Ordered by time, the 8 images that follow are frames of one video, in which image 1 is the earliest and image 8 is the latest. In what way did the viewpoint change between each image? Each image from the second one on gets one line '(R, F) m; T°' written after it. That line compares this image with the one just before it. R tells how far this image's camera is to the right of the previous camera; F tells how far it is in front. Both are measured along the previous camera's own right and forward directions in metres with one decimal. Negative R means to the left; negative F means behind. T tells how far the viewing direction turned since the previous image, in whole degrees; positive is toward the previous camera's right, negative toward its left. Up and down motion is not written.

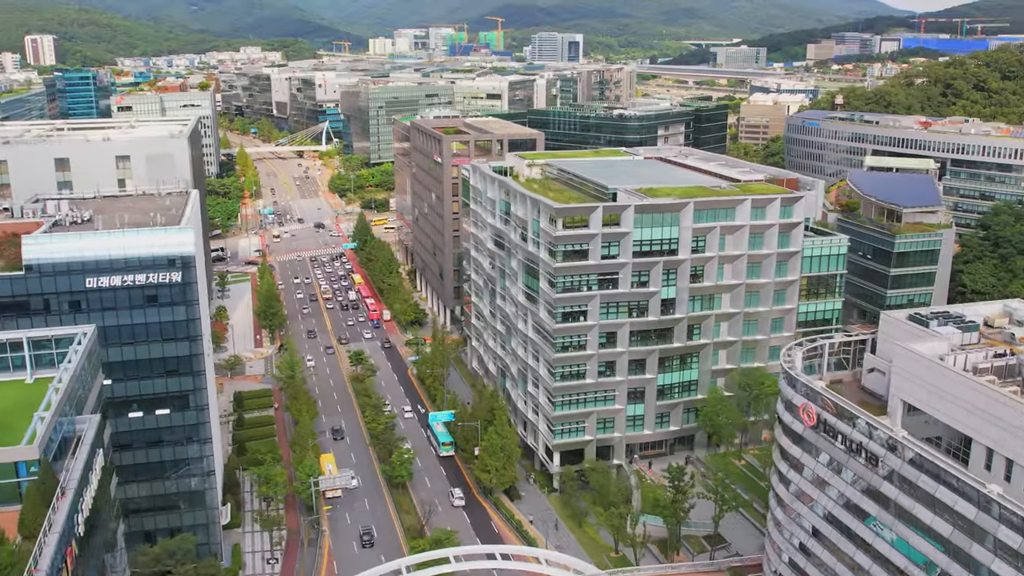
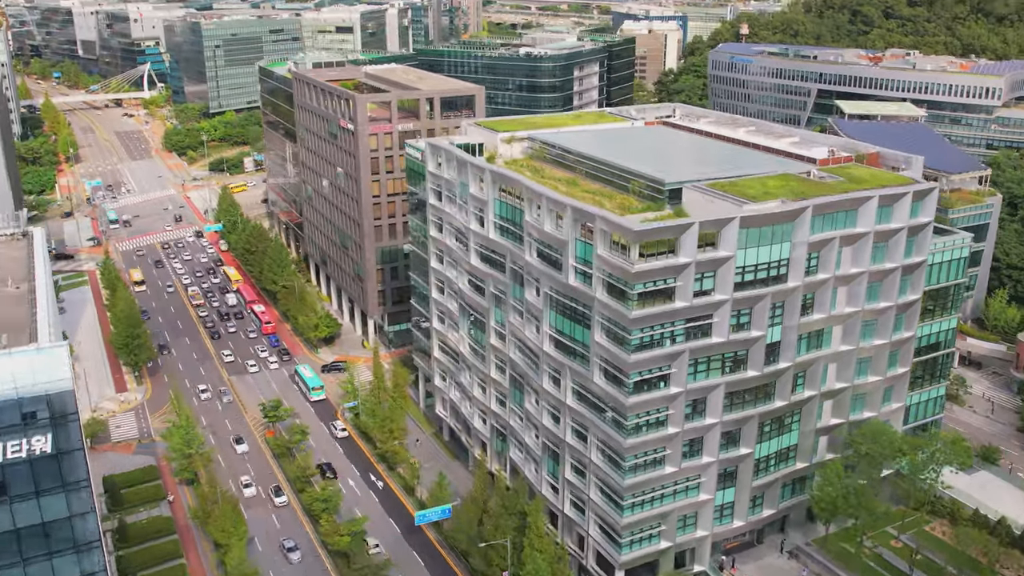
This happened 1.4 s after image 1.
(-16.2, +38.2) m; +10°
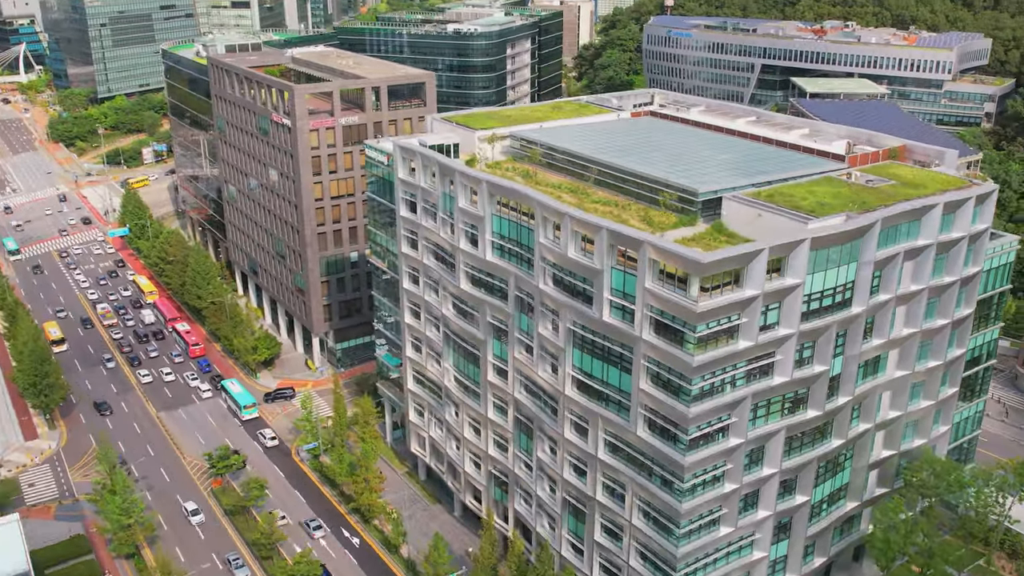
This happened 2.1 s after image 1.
(-8.3, +13.3) m; +6°
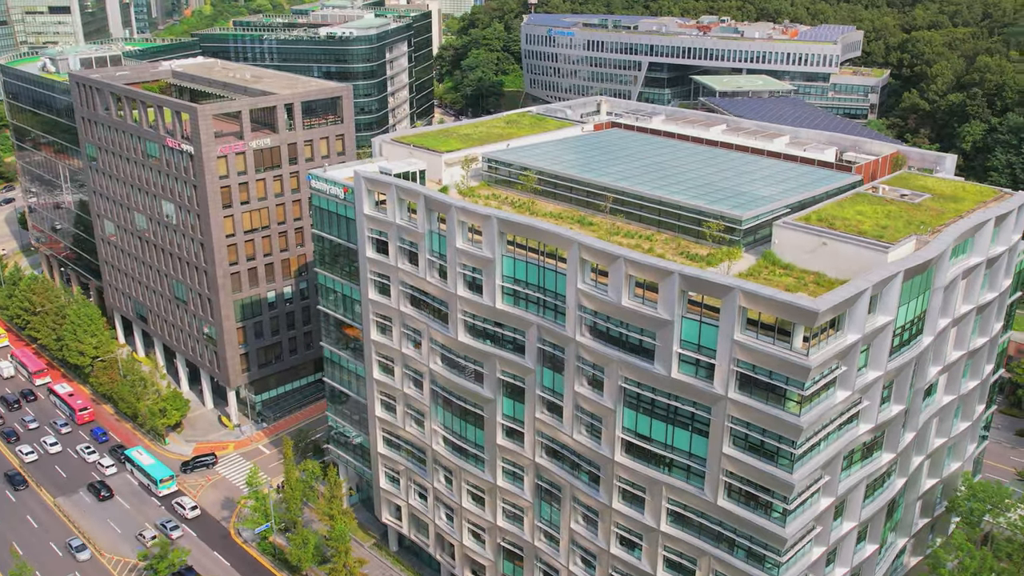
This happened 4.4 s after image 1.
(-12.2, +11.2) m; +10°
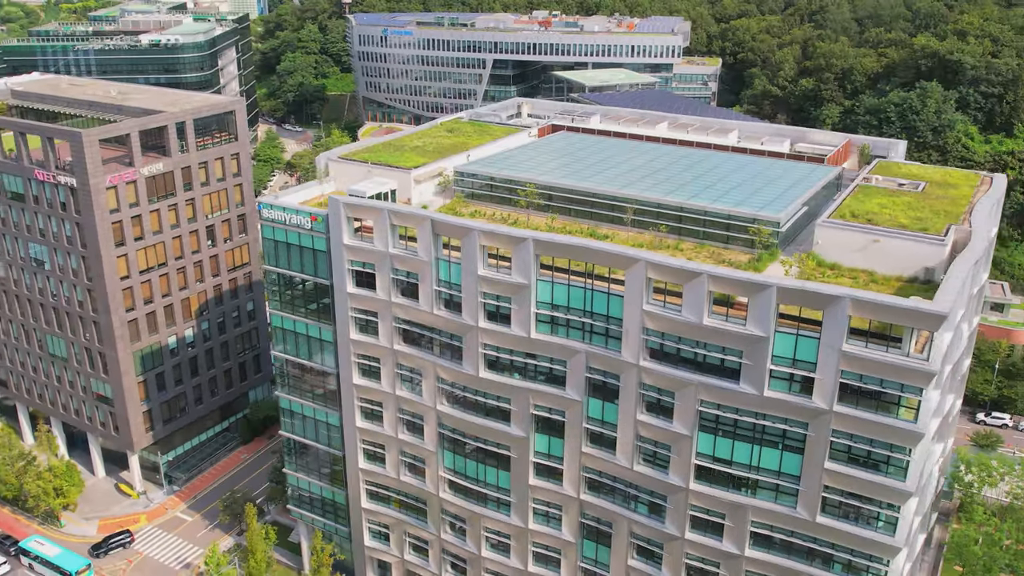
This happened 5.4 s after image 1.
(-15.2, +7.7) m; +13°
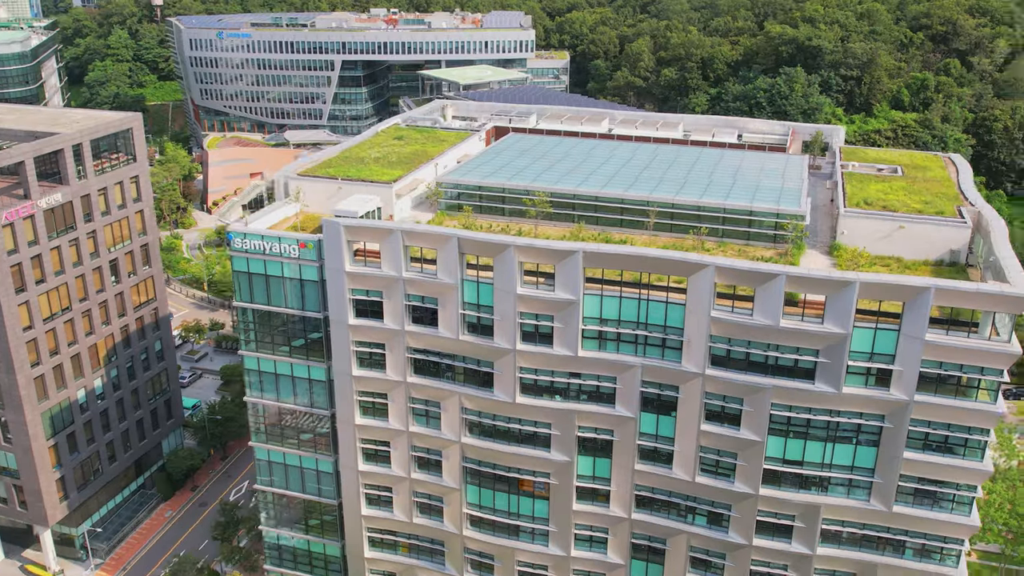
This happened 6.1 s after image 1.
(-13.9, +5.7) m; +12°
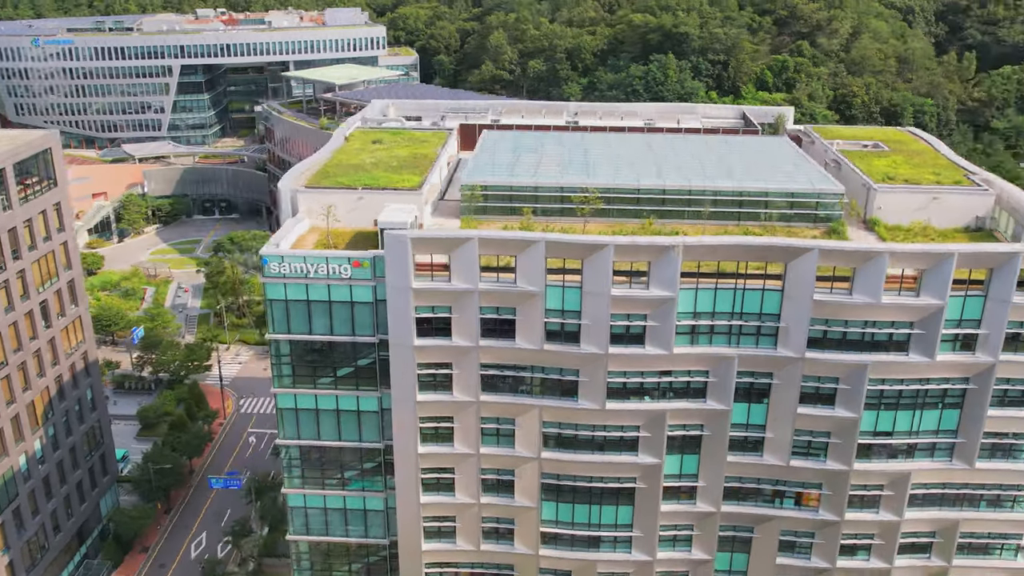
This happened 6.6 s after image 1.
(-16.7, +5.1) m; +13°
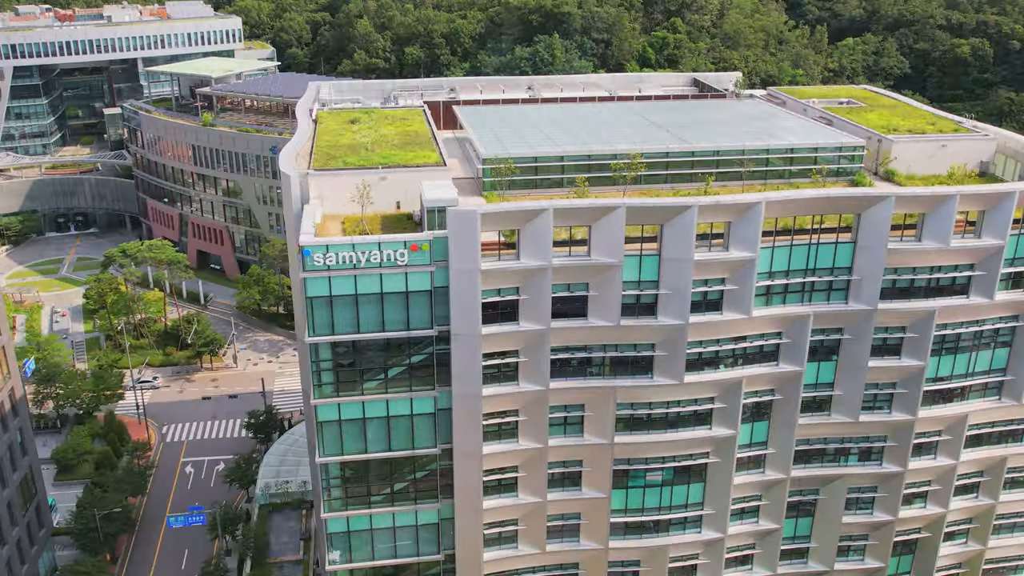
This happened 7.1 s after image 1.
(-13.4, +5.9) m; +11°
